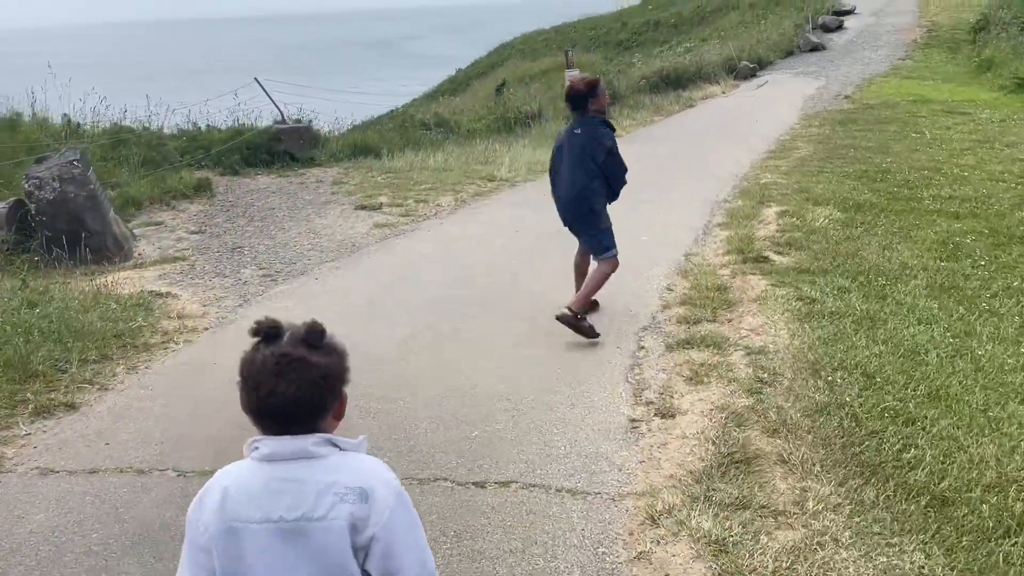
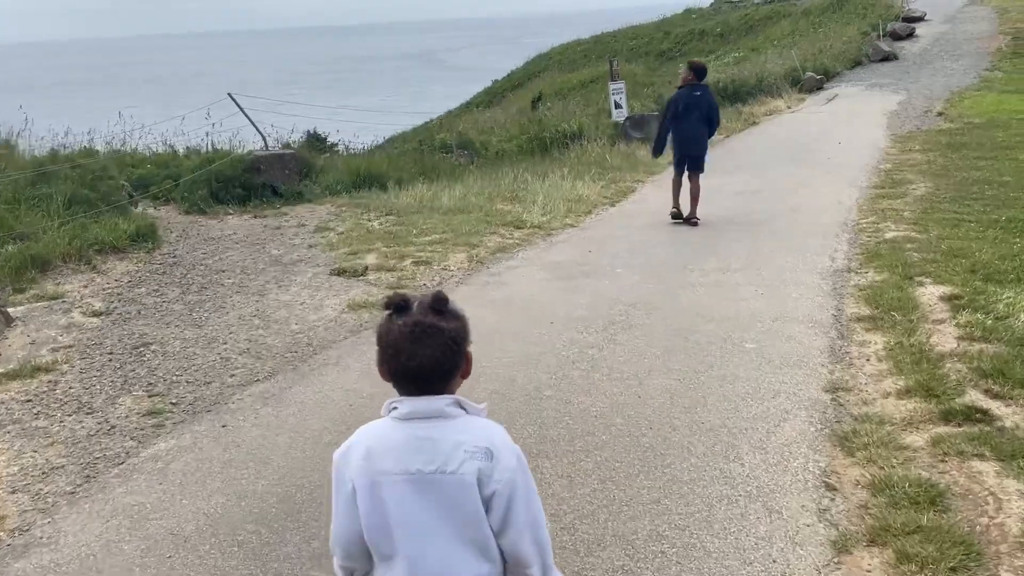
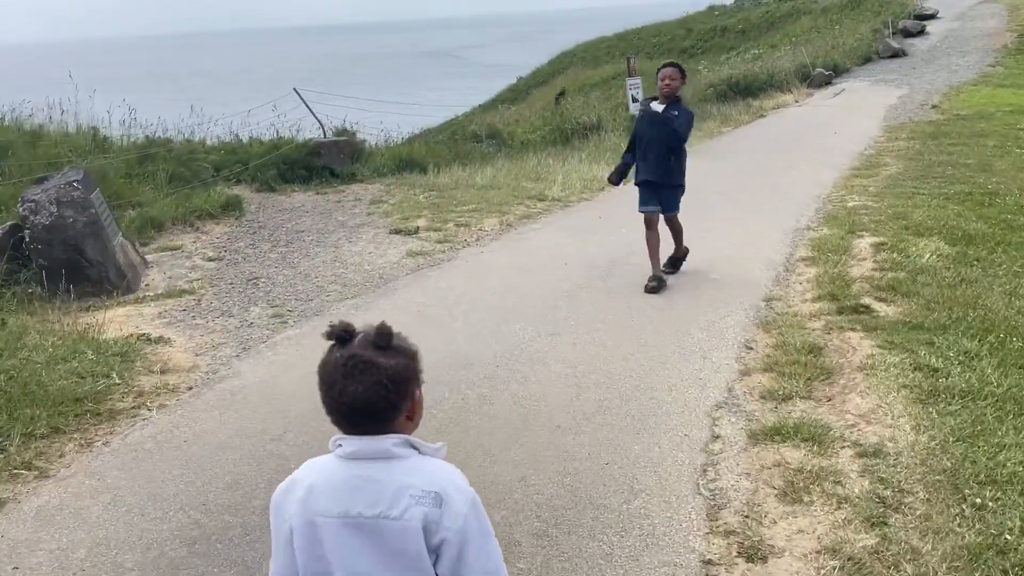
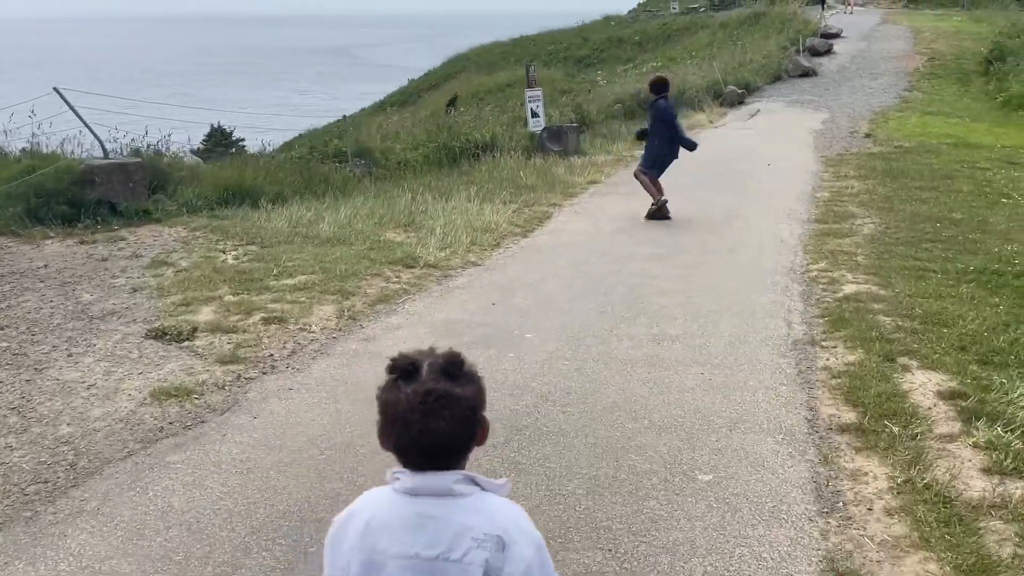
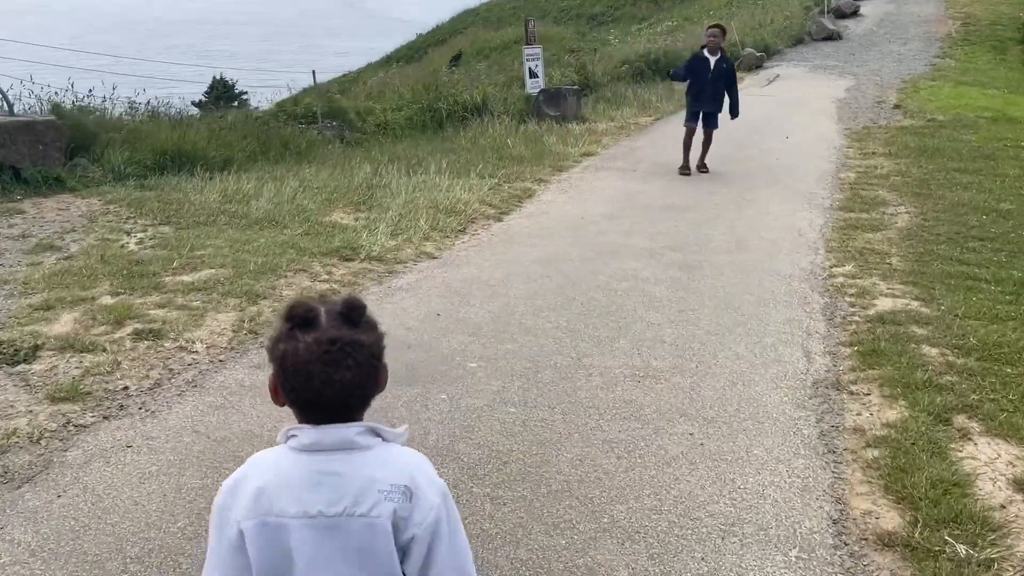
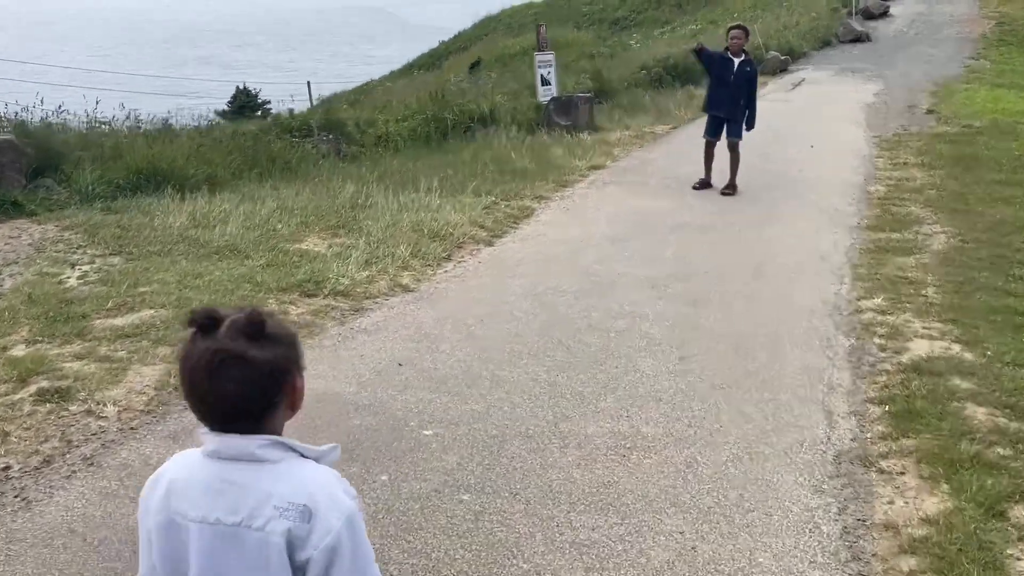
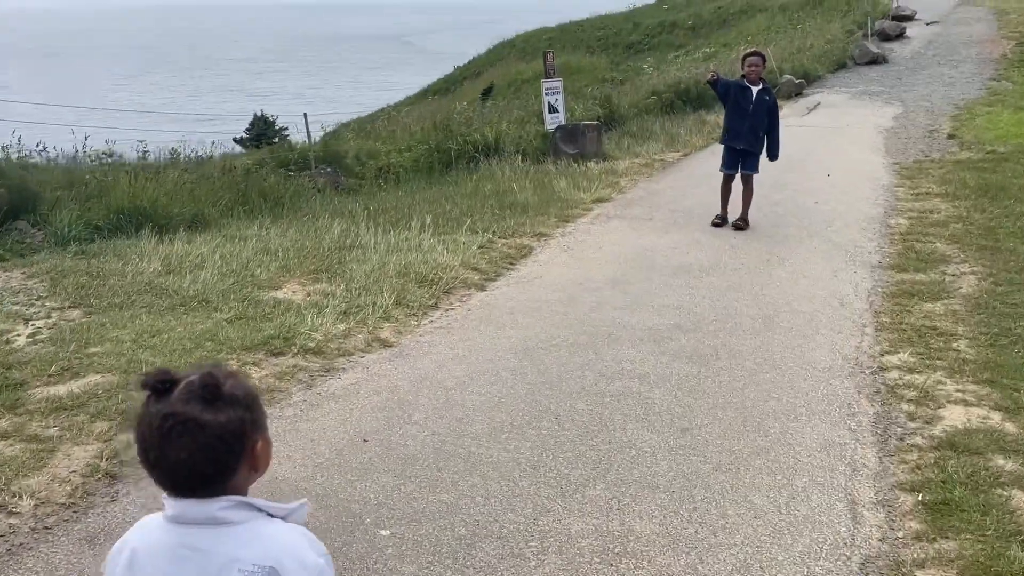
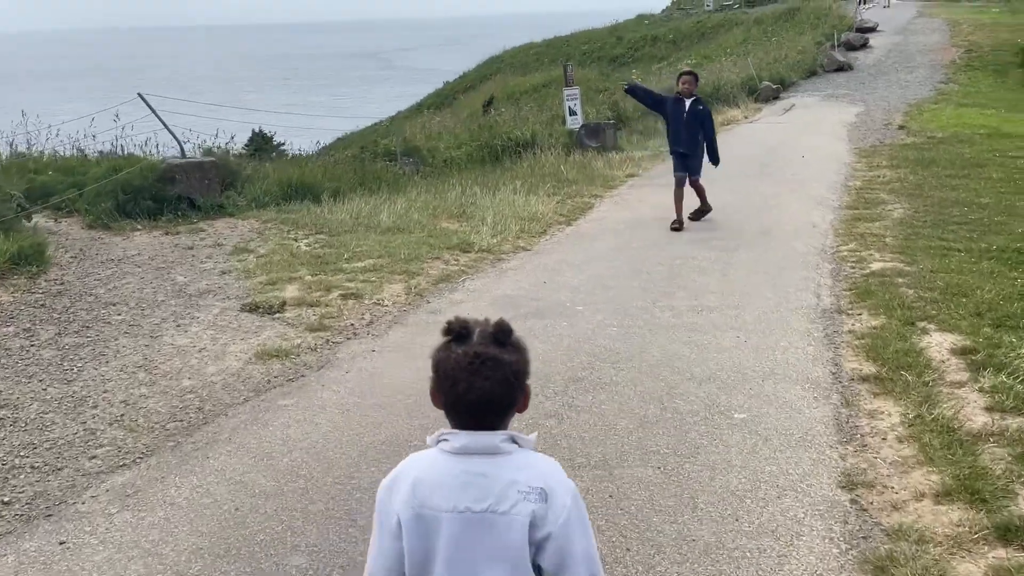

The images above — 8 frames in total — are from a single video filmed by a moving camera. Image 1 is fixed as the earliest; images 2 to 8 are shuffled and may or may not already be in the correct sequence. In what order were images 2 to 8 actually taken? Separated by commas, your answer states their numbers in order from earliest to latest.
3, 2, 8, 4, 5, 6, 7
